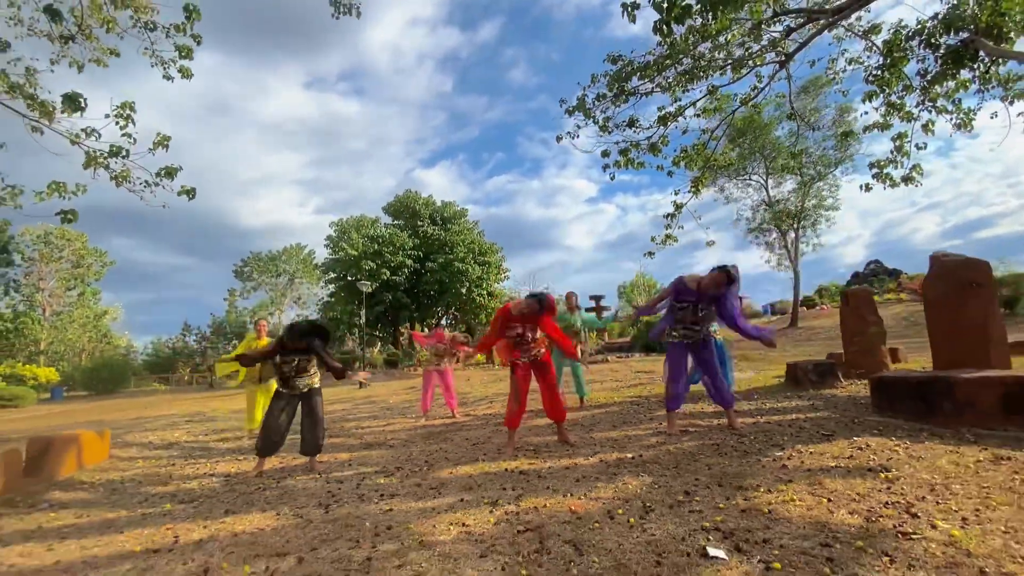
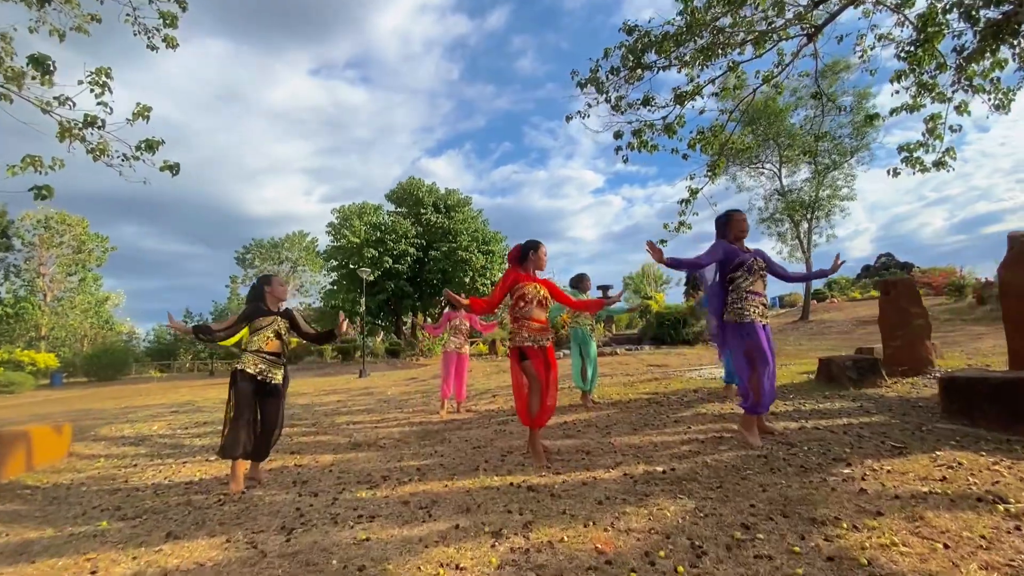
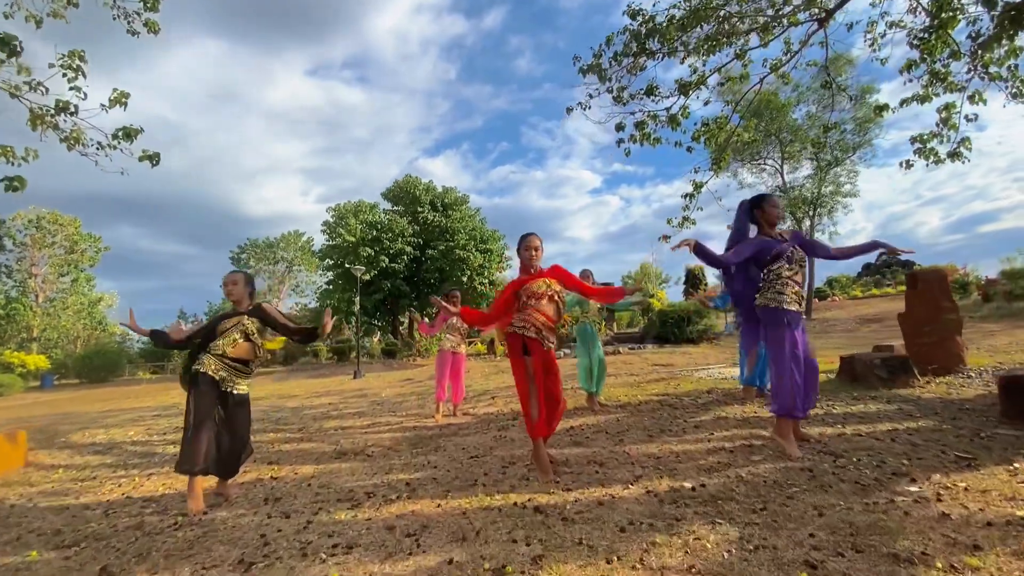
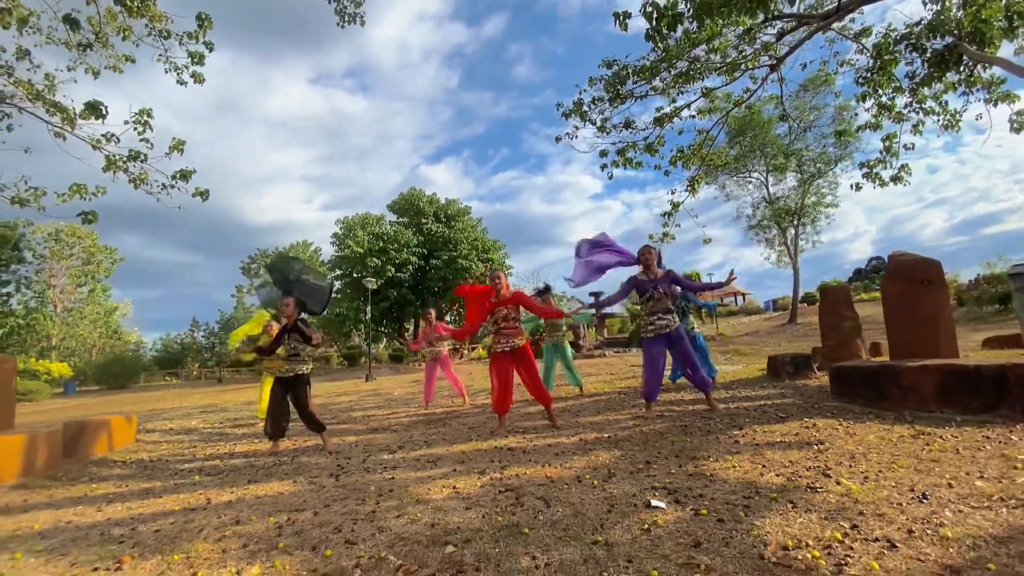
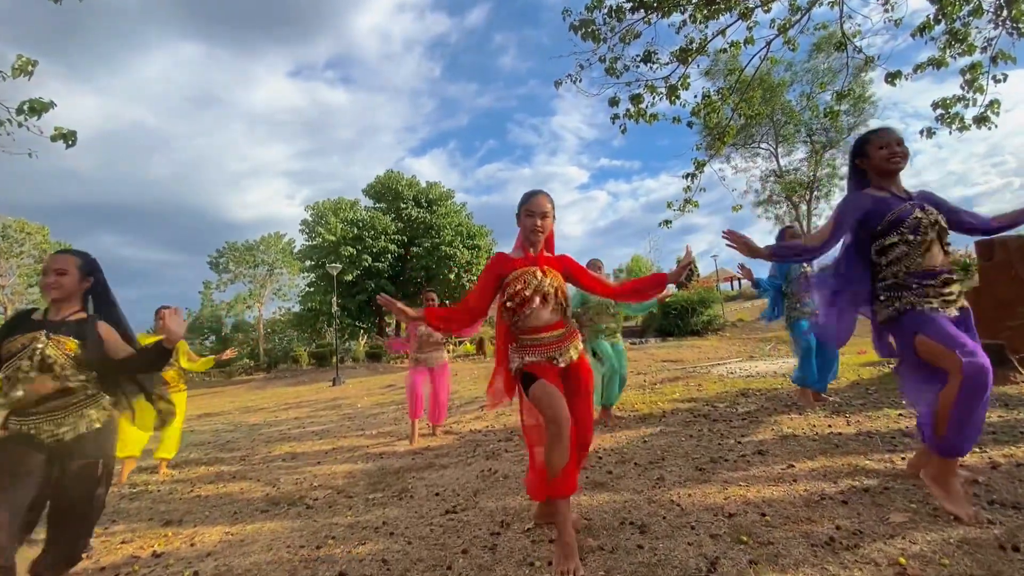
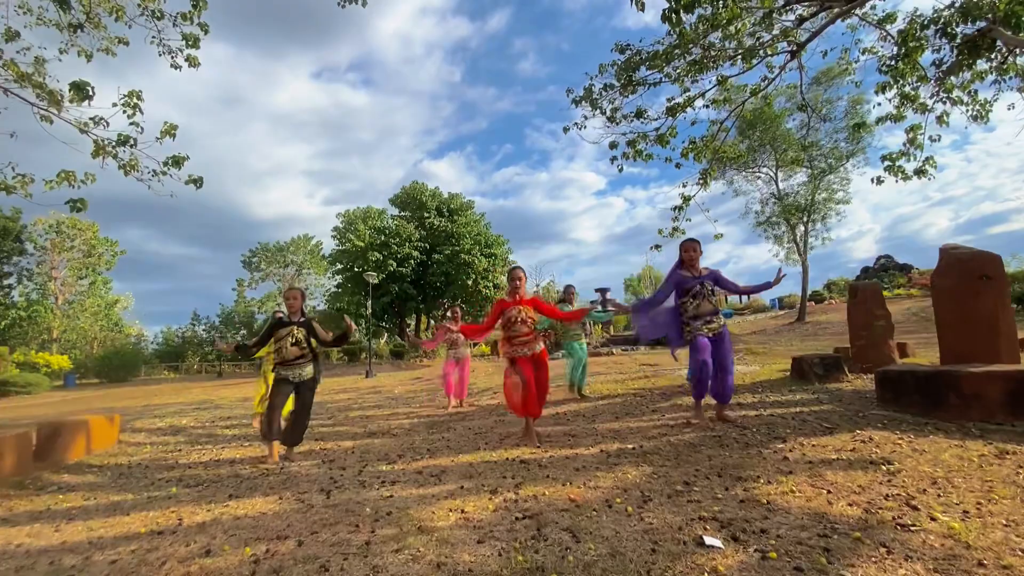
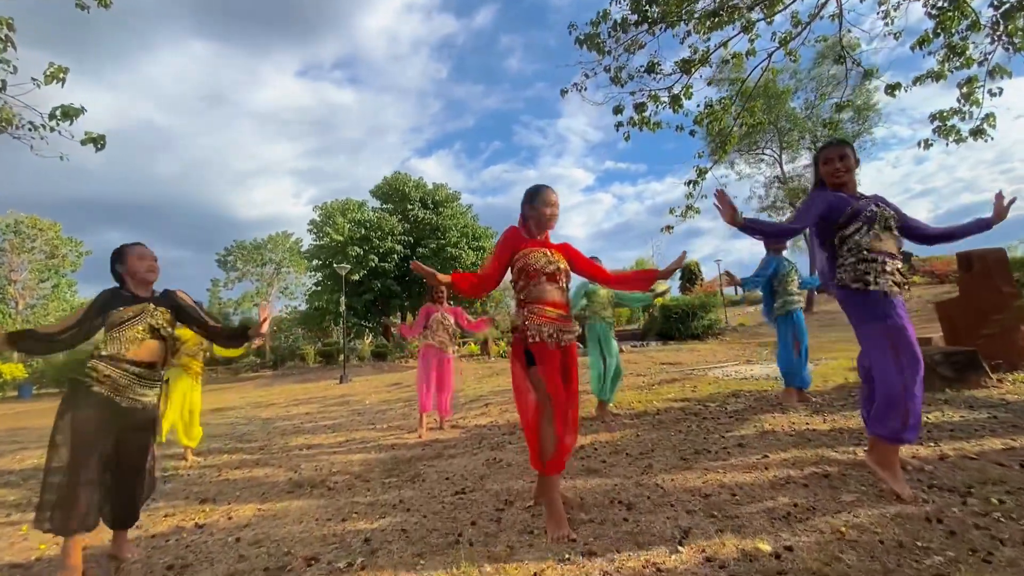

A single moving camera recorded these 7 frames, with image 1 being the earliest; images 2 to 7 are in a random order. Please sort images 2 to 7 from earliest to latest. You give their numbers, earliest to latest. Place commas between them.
4, 6, 2, 3, 7, 5
